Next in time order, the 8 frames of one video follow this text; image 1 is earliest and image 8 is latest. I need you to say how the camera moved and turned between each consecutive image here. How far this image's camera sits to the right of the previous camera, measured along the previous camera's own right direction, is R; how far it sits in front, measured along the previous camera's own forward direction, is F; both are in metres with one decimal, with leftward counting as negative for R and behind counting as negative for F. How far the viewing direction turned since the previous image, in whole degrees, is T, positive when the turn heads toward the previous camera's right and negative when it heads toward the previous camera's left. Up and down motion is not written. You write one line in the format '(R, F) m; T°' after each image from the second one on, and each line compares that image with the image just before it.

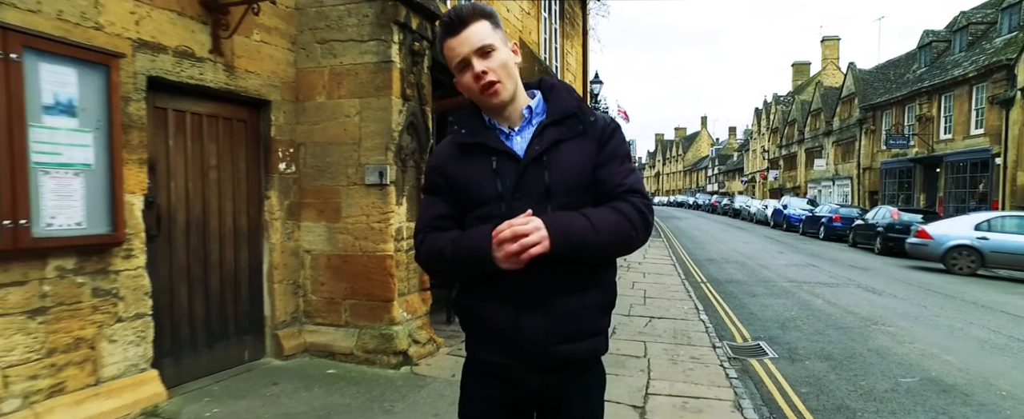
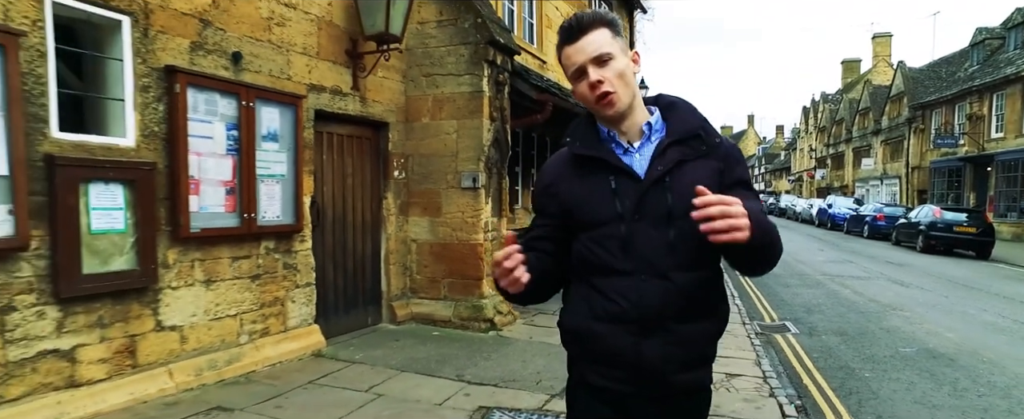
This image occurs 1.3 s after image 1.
(-0.2, -1.3) m; -4°
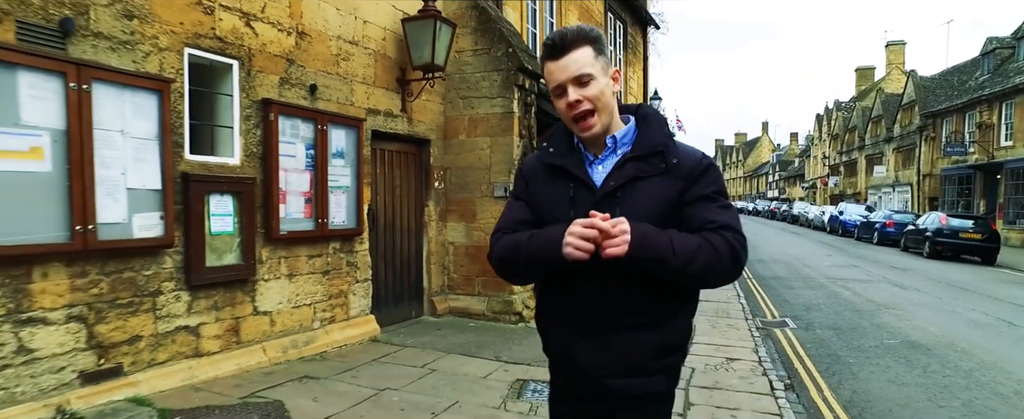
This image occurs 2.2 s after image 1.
(-0.2, -0.9) m; -1°
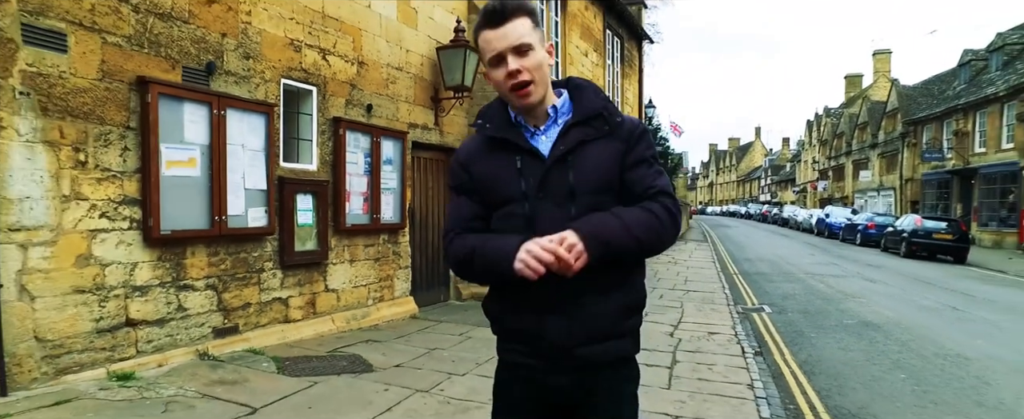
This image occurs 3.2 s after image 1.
(-0.3, -1.2) m; 0°
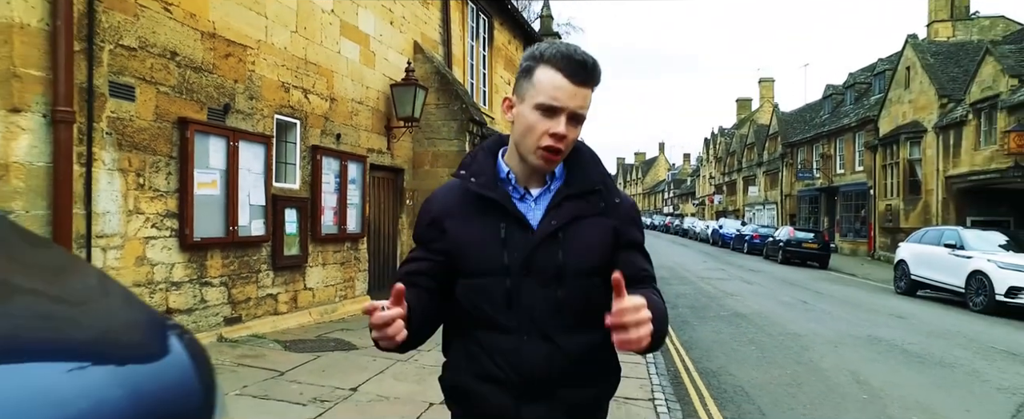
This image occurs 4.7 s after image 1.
(-0.4, -1.5) m; +8°
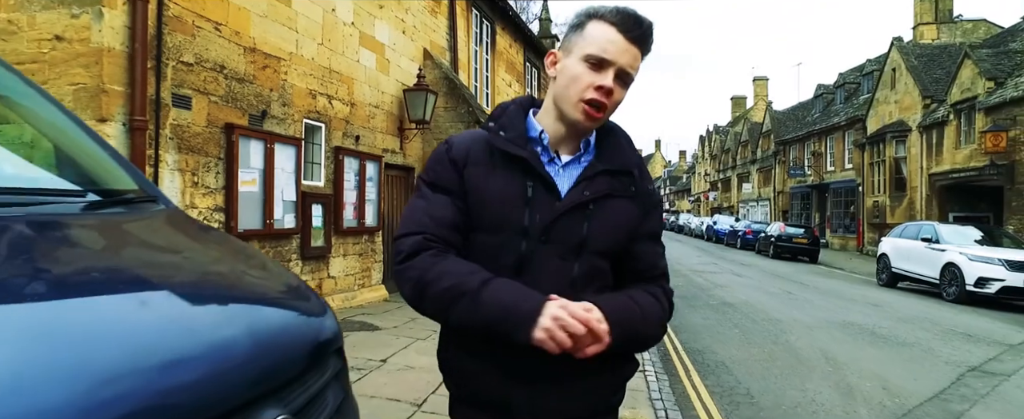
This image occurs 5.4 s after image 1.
(-0.1, -0.7) m; 0°
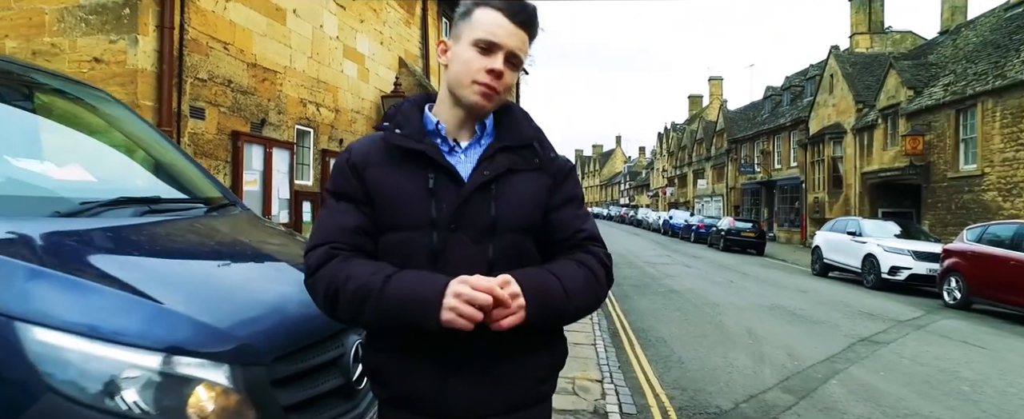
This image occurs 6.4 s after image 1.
(-0.1, -1.0) m; +4°
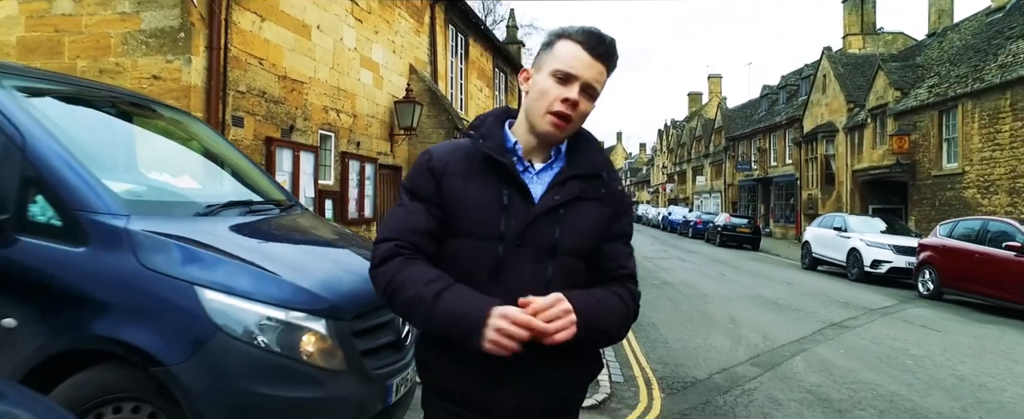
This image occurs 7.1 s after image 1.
(0.0, -0.8) m; 0°
